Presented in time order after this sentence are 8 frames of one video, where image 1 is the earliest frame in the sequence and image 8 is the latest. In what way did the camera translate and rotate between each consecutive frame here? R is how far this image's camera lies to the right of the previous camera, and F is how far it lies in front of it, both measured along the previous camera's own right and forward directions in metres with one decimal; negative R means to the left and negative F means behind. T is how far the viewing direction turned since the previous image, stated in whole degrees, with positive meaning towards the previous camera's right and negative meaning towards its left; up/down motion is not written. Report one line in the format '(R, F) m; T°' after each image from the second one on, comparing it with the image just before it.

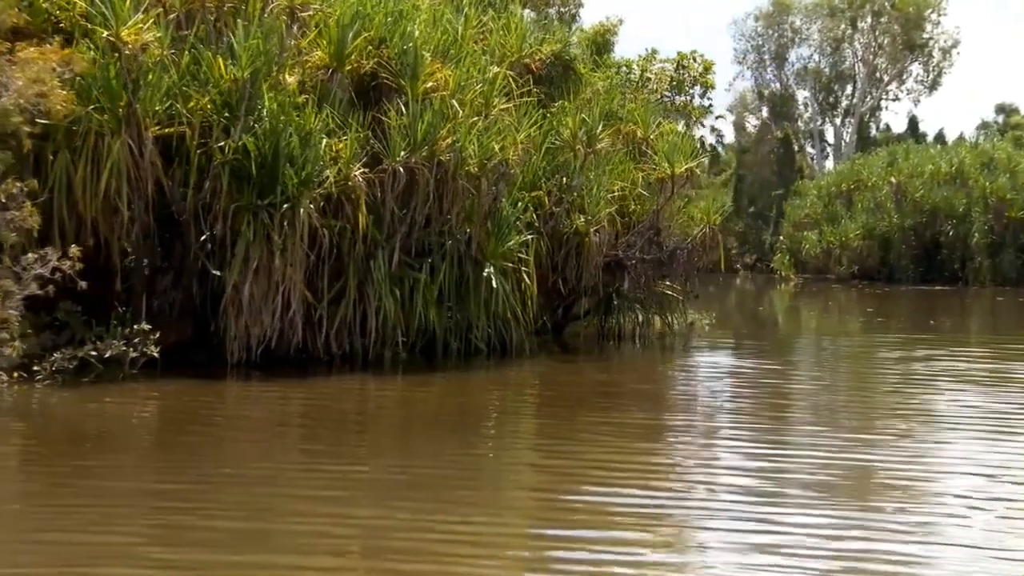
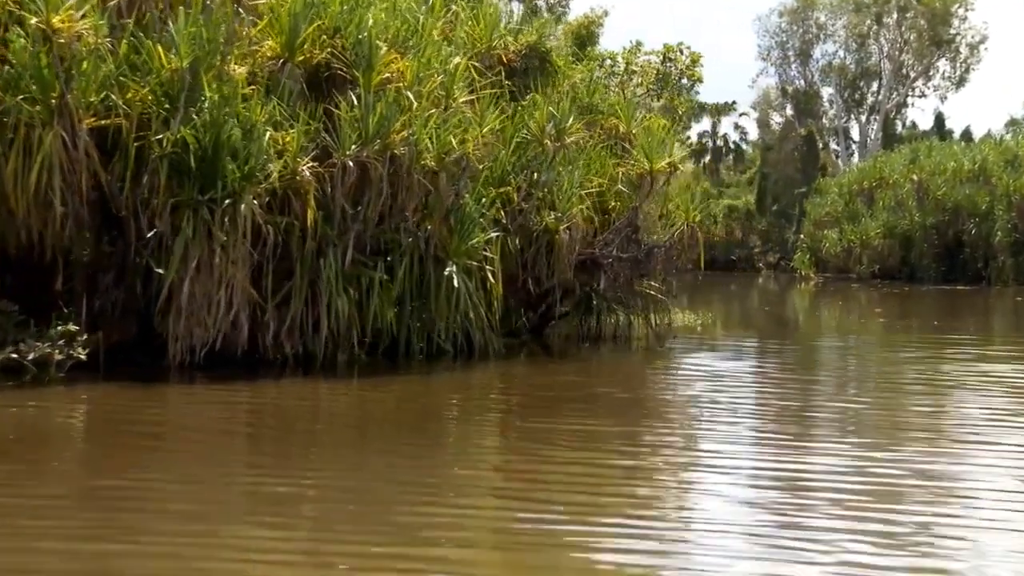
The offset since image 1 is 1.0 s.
(+0.5, +0.4) m; -1°
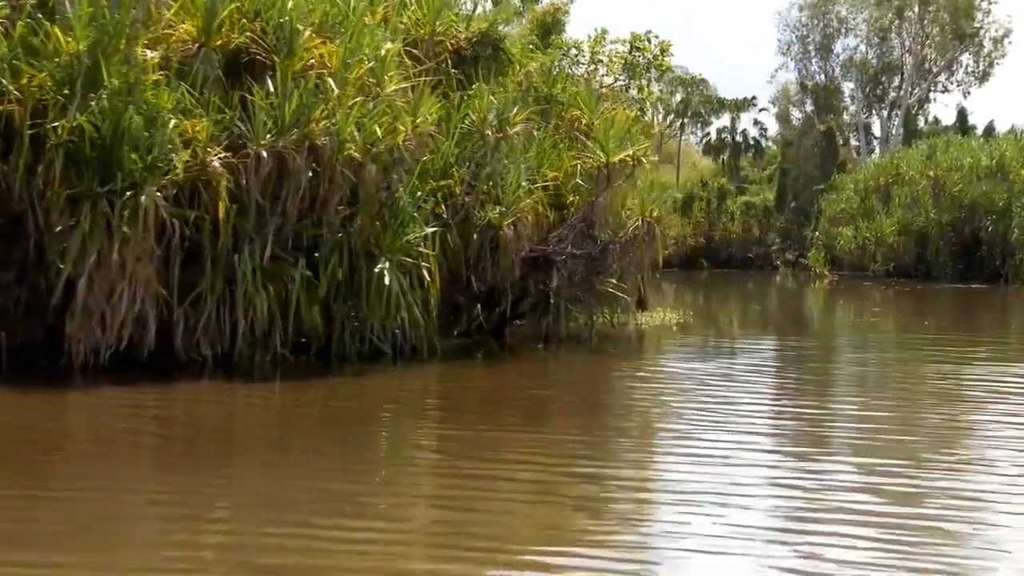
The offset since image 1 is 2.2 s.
(+0.7, +0.5) m; -1°
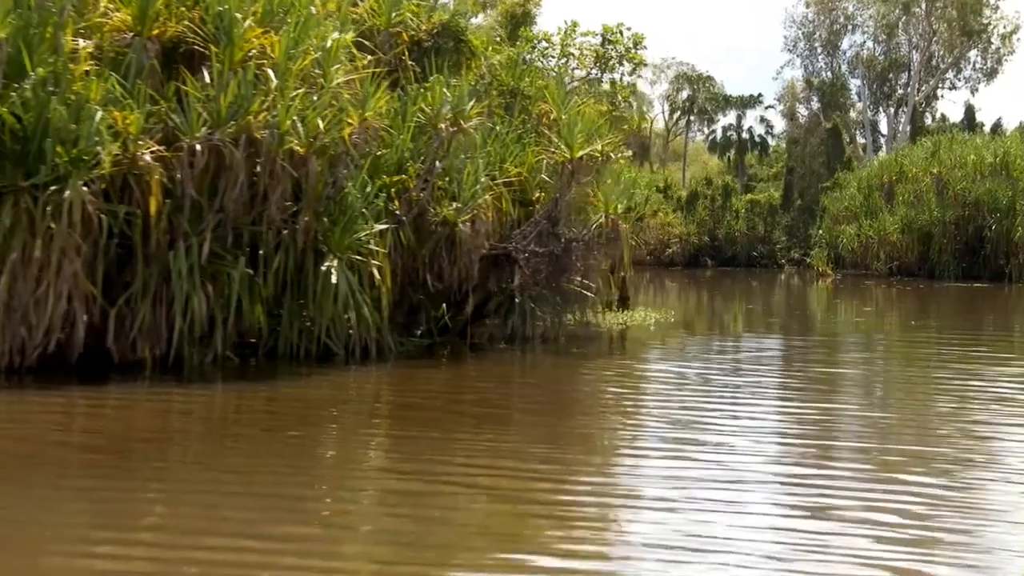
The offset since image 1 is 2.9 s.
(+0.4, +0.3) m; -1°
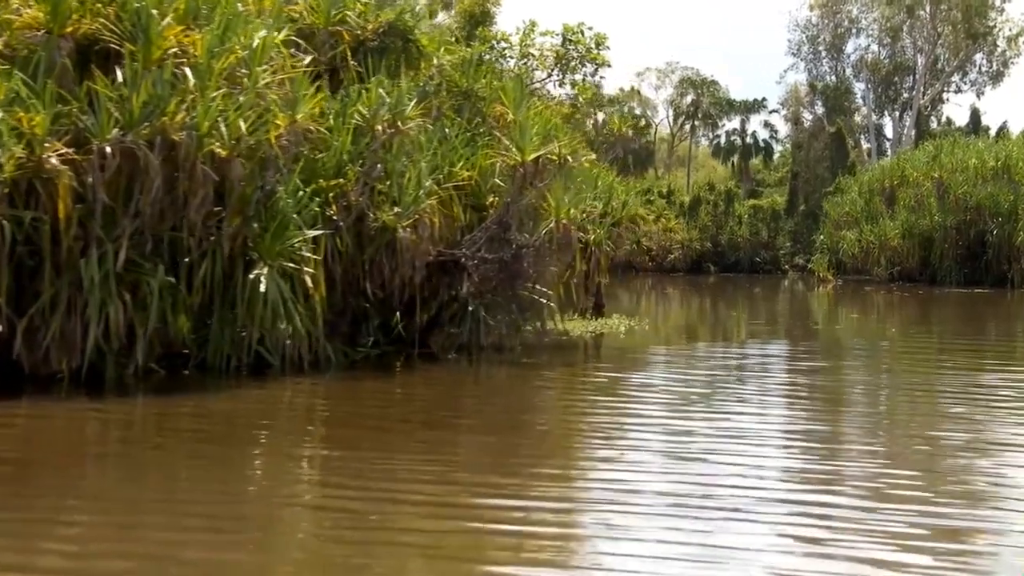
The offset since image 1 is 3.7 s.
(+0.5, +0.4) m; -1°
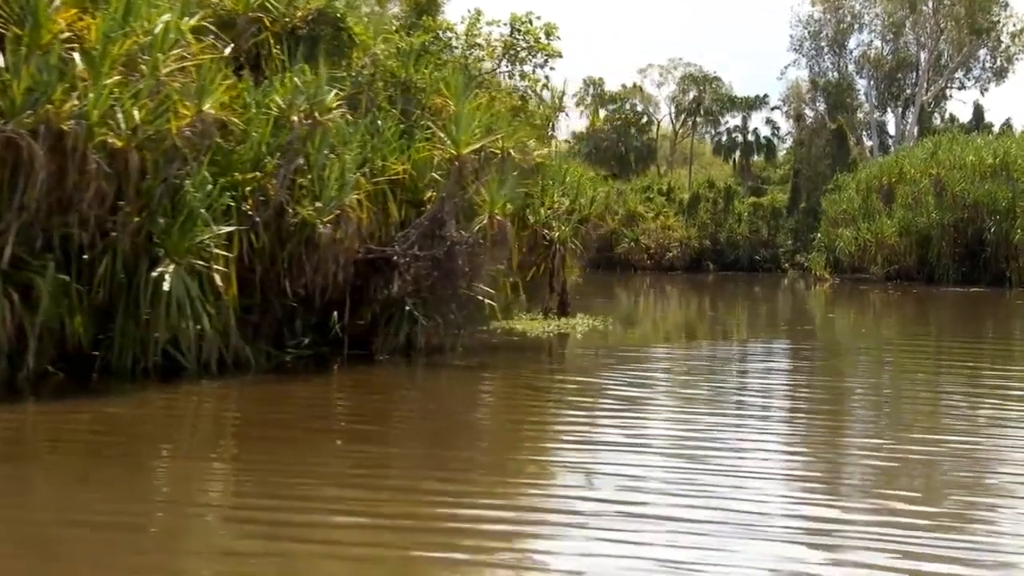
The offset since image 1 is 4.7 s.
(+0.6, +0.5) m; -1°
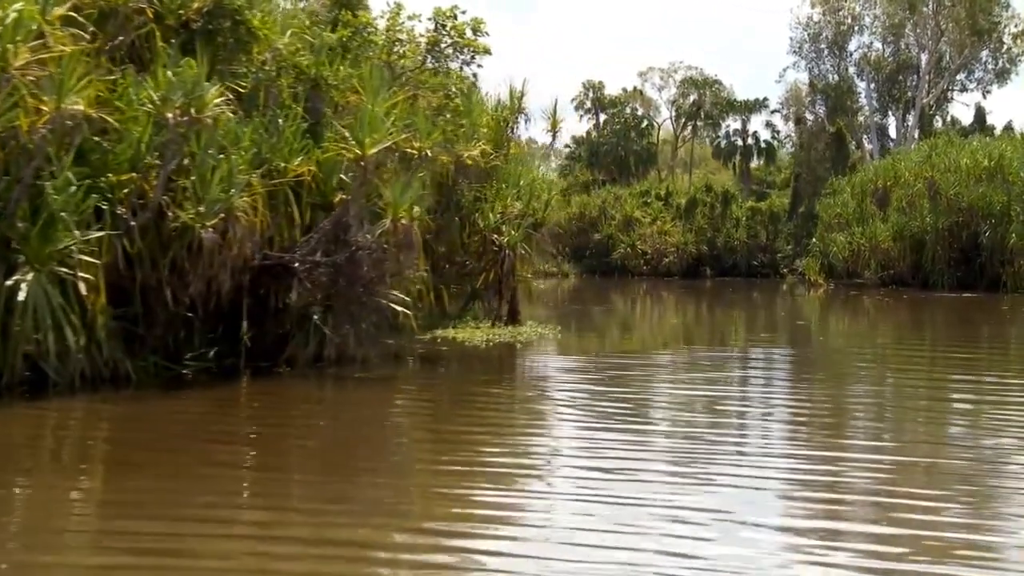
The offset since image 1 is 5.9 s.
(+0.7, +0.6) m; -1°
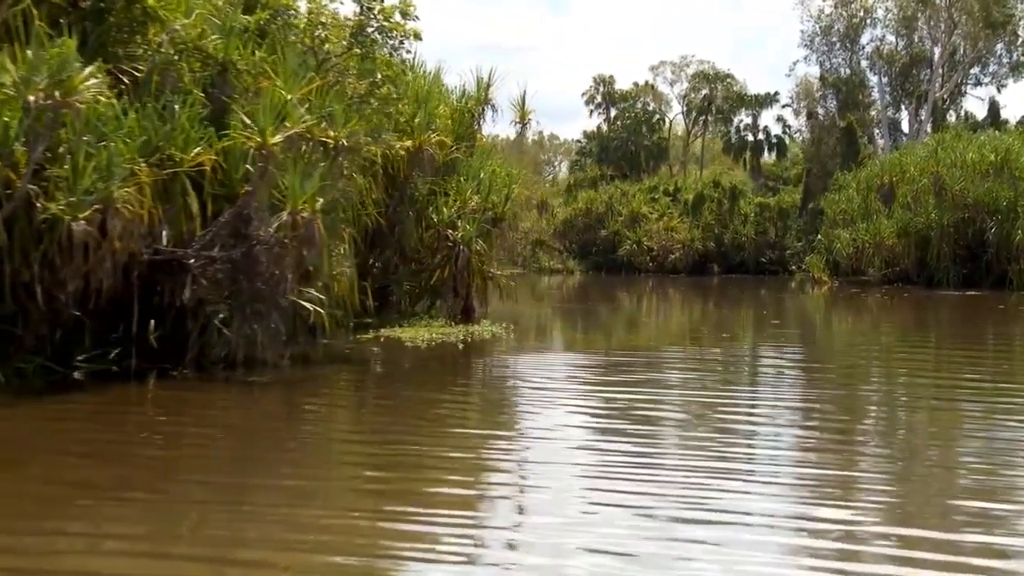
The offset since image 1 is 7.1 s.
(+0.8, +0.7) m; -1°
